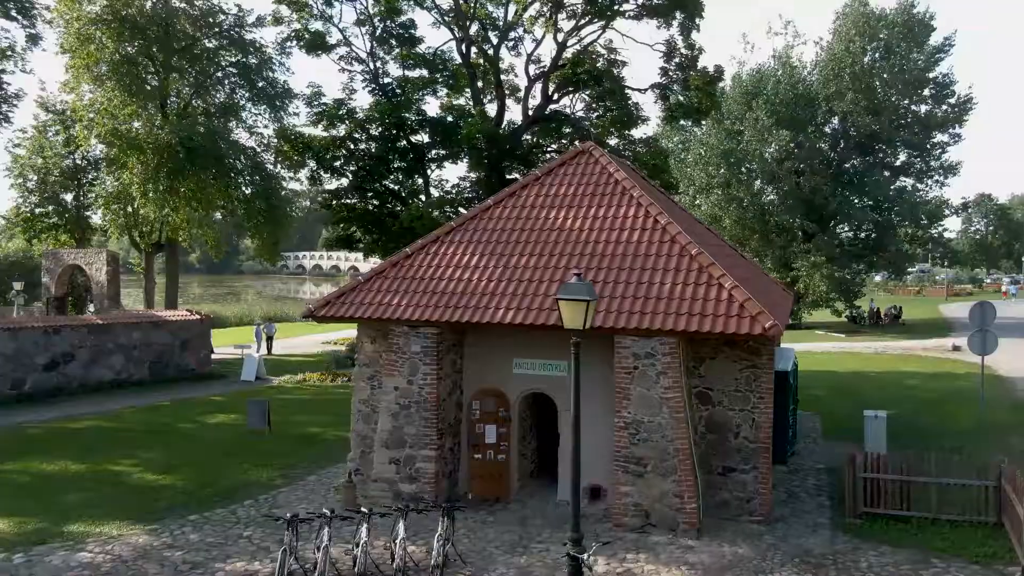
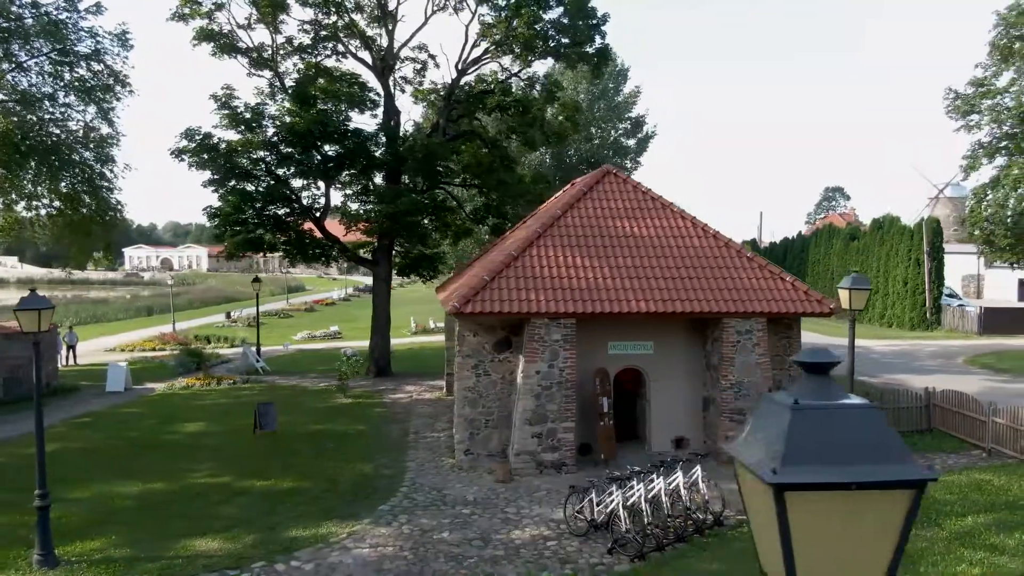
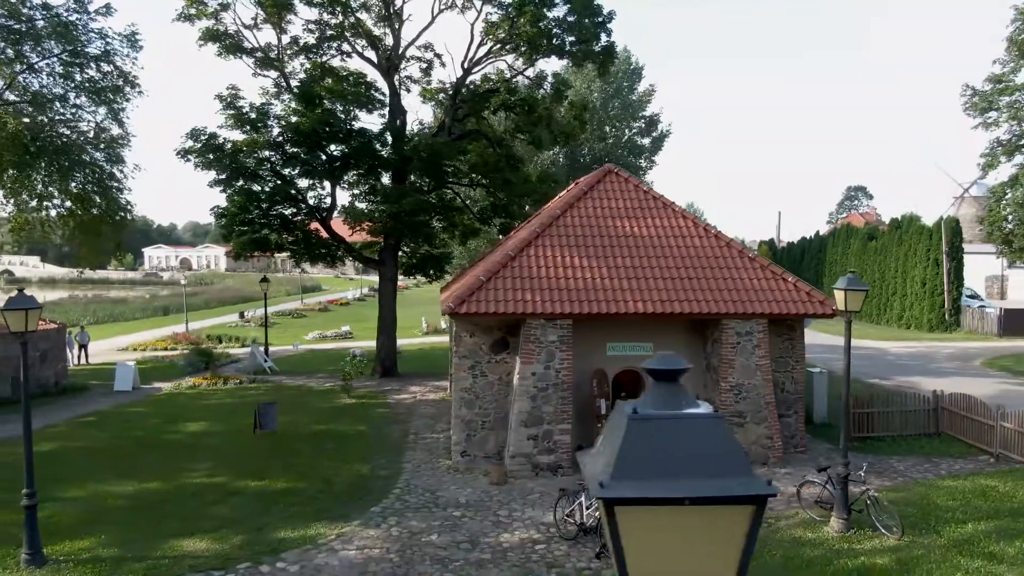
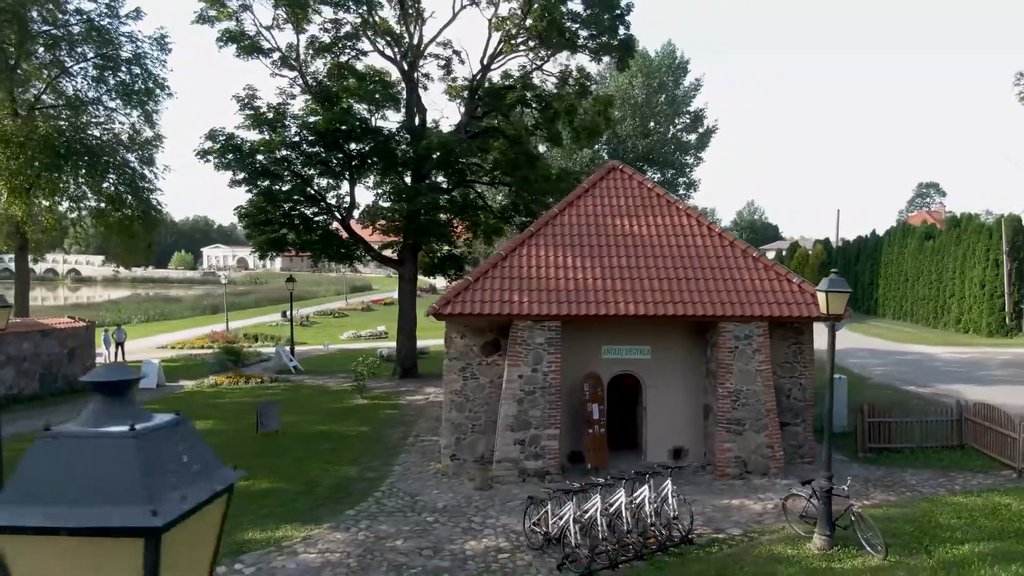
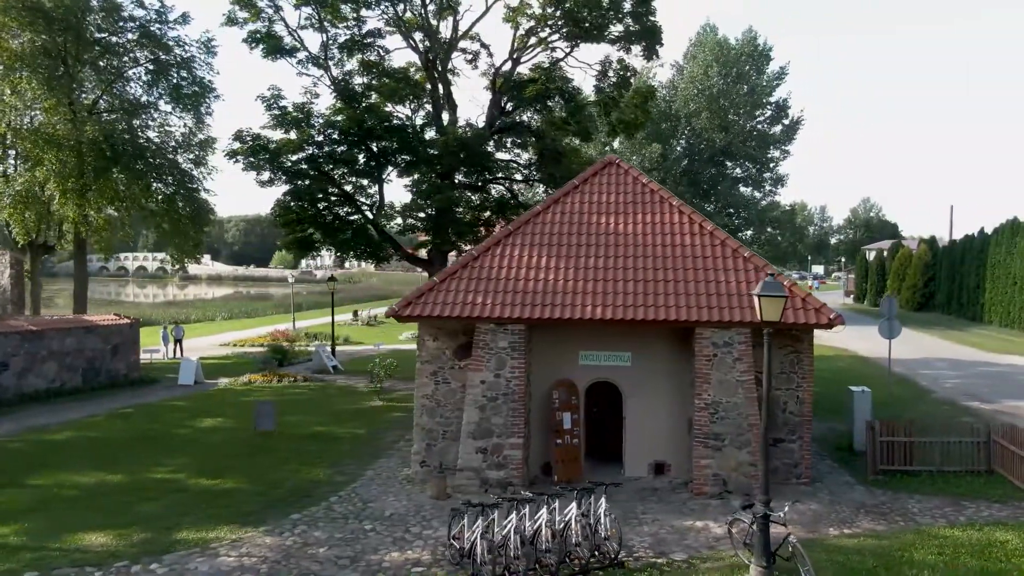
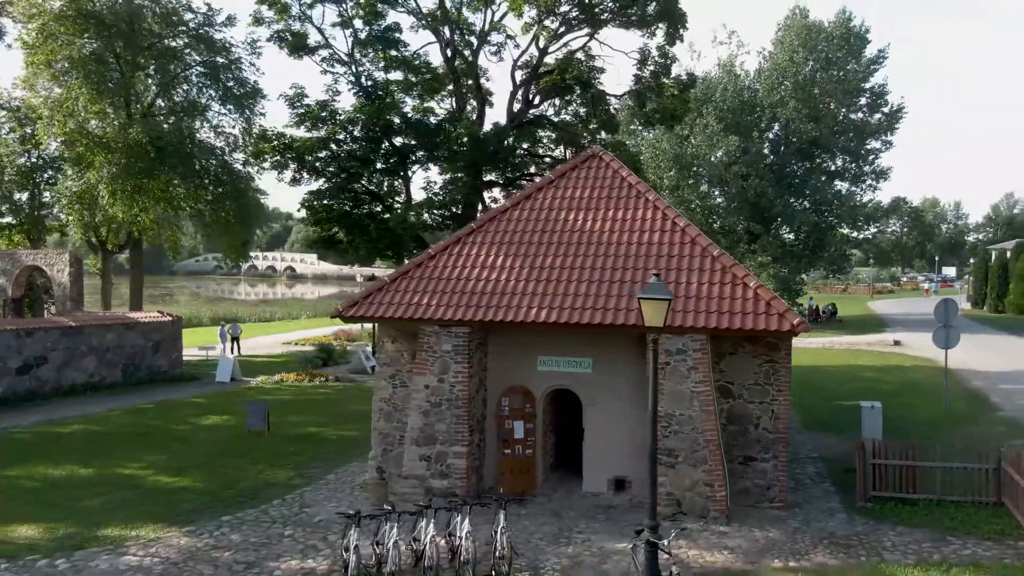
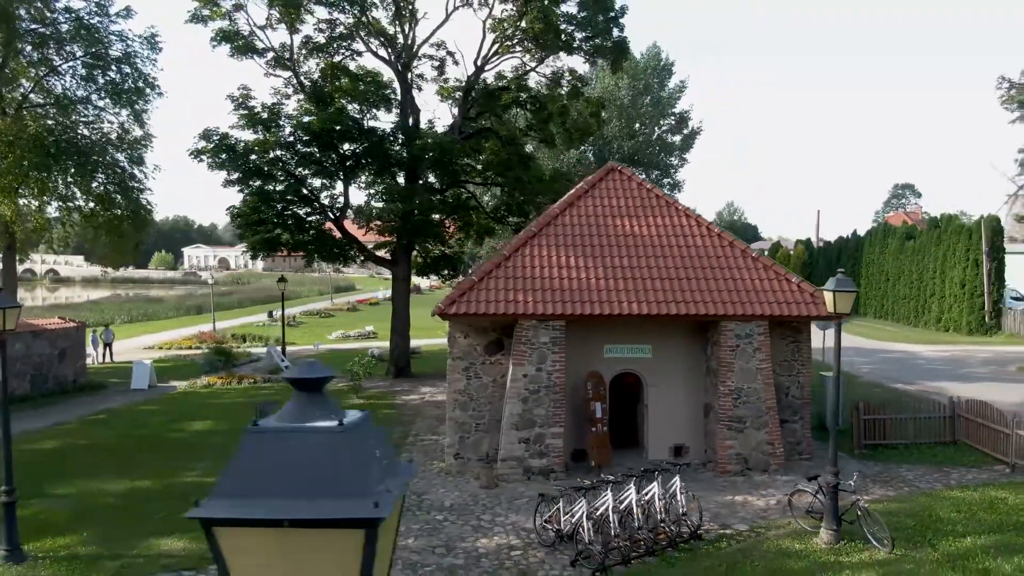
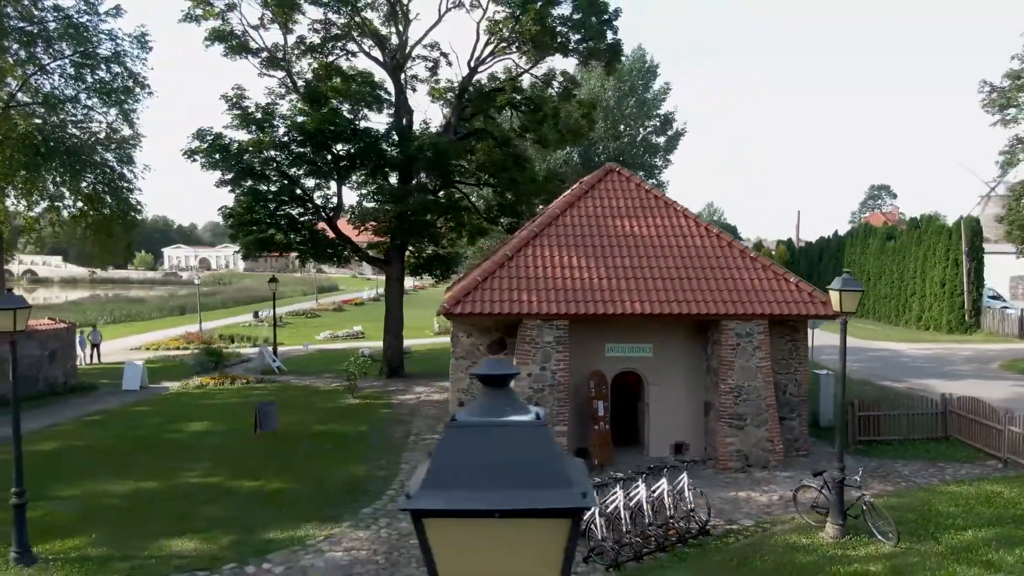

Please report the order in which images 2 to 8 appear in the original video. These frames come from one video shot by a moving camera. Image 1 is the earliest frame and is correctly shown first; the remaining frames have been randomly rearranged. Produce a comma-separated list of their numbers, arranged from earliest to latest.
6, 5, 4, 7, 8, 3, 2
